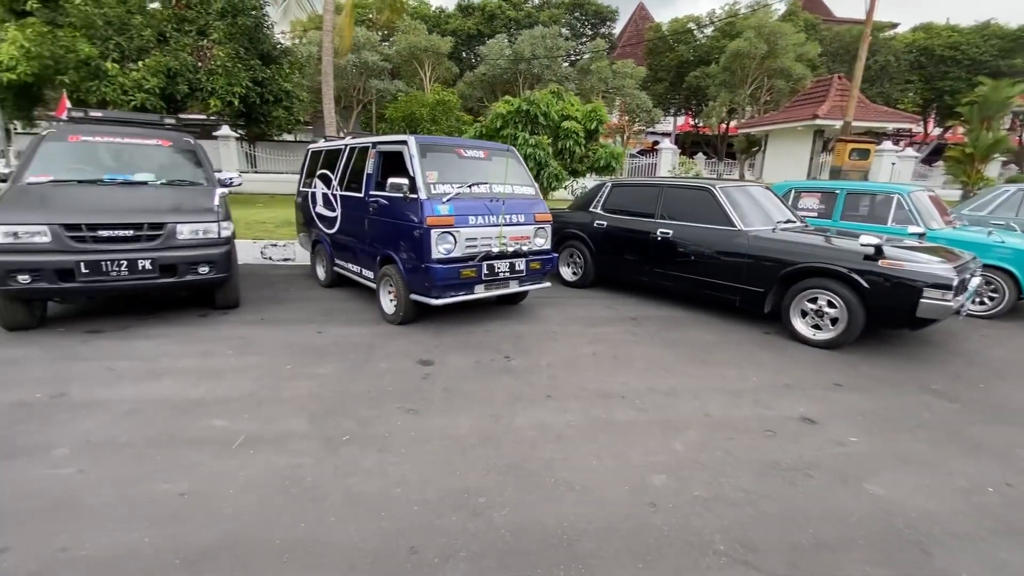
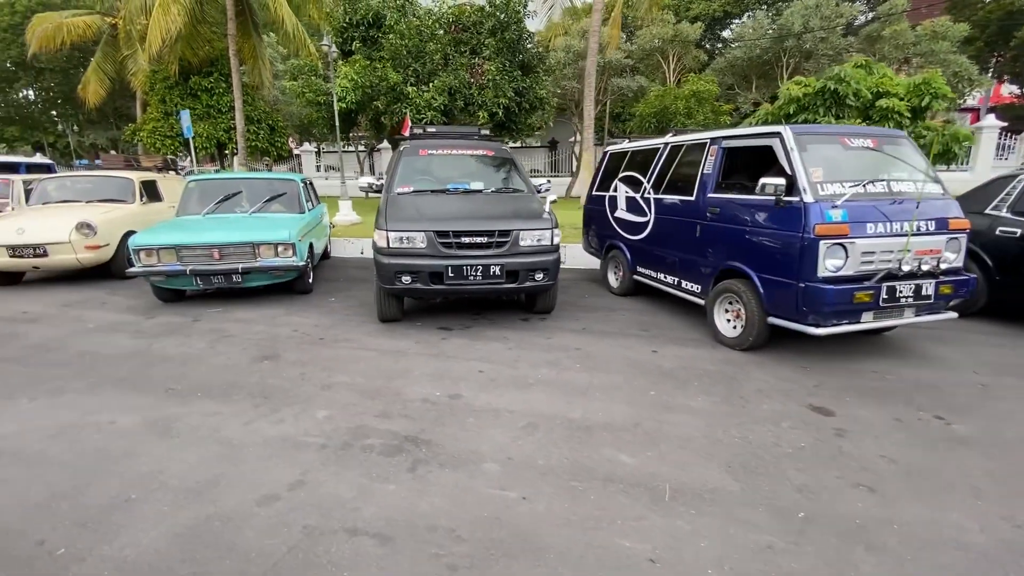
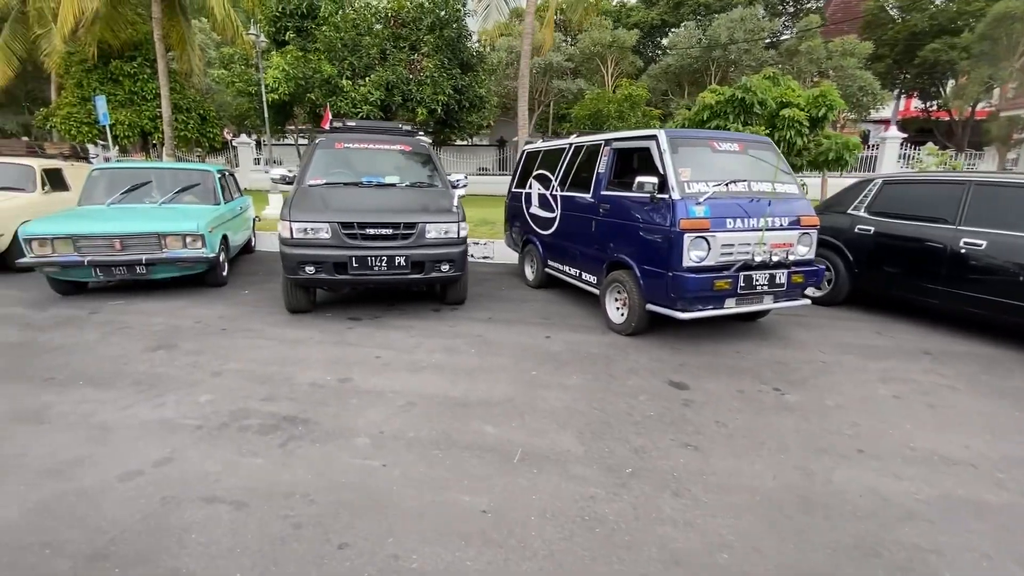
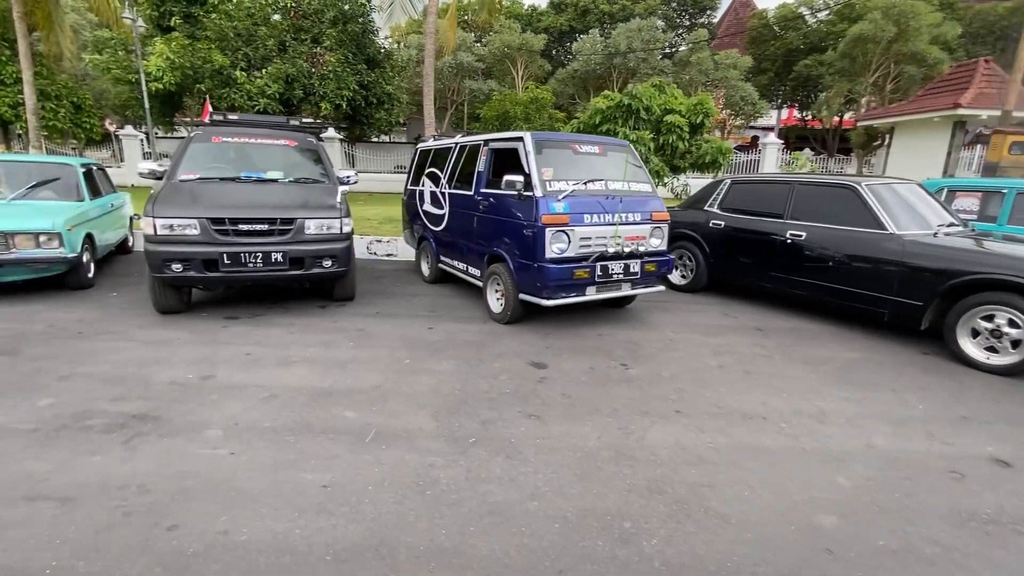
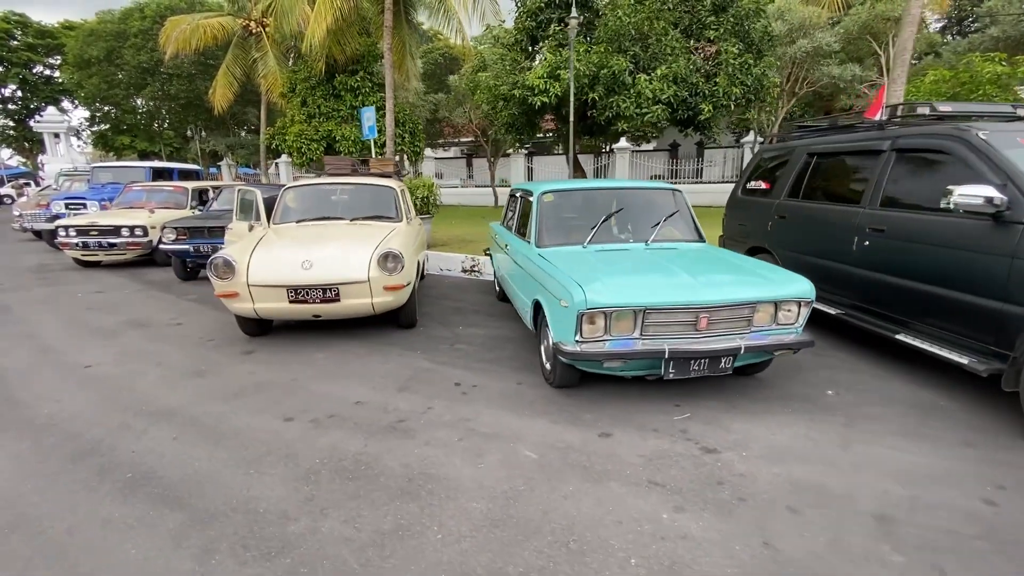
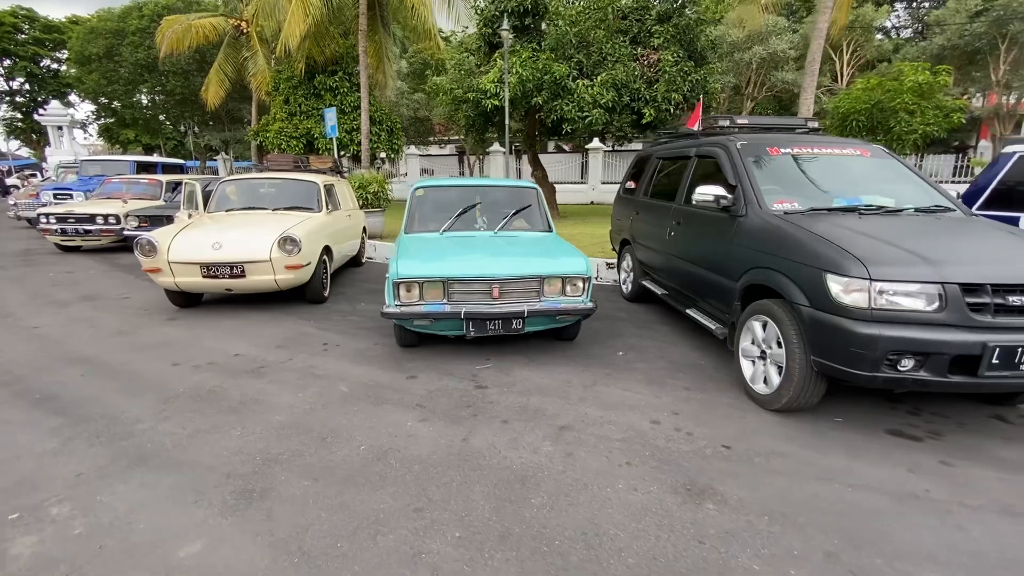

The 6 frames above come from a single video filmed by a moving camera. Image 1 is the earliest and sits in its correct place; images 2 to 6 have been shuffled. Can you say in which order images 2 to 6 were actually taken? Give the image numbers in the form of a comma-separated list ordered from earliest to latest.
4, 3, 2, 6, 5
